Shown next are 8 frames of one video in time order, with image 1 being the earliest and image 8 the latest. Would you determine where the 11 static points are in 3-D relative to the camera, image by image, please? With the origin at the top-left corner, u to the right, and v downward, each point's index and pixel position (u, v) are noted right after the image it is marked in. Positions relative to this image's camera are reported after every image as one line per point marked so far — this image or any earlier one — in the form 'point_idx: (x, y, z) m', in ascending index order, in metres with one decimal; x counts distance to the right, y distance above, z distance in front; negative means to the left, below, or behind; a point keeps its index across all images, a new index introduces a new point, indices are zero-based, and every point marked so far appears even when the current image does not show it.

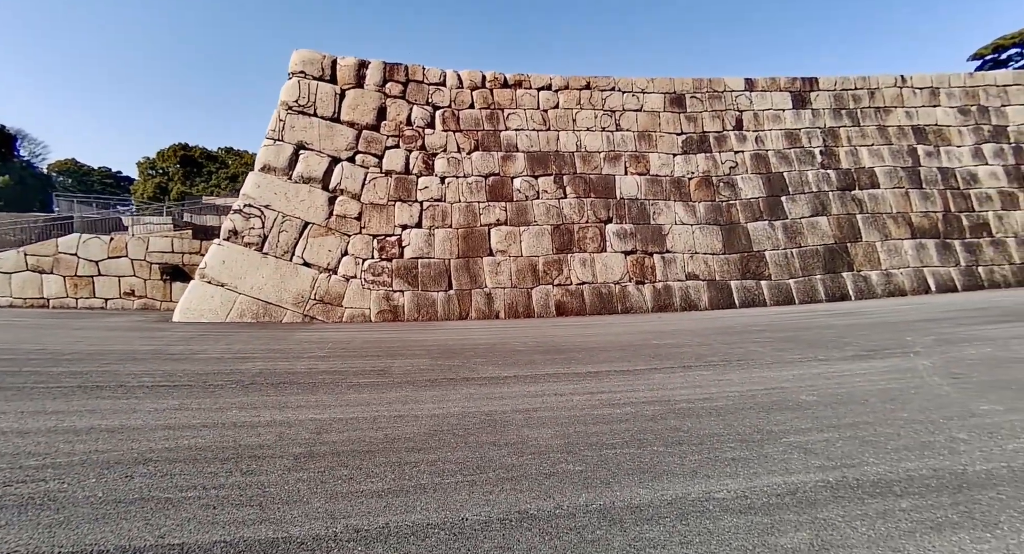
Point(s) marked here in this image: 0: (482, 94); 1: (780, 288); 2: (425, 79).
0: (-0.4, +2.6, +7.3) m
1: (+3.7, -0.1, +7.2) m
2: (-1.2, +2.7, +7.1) m
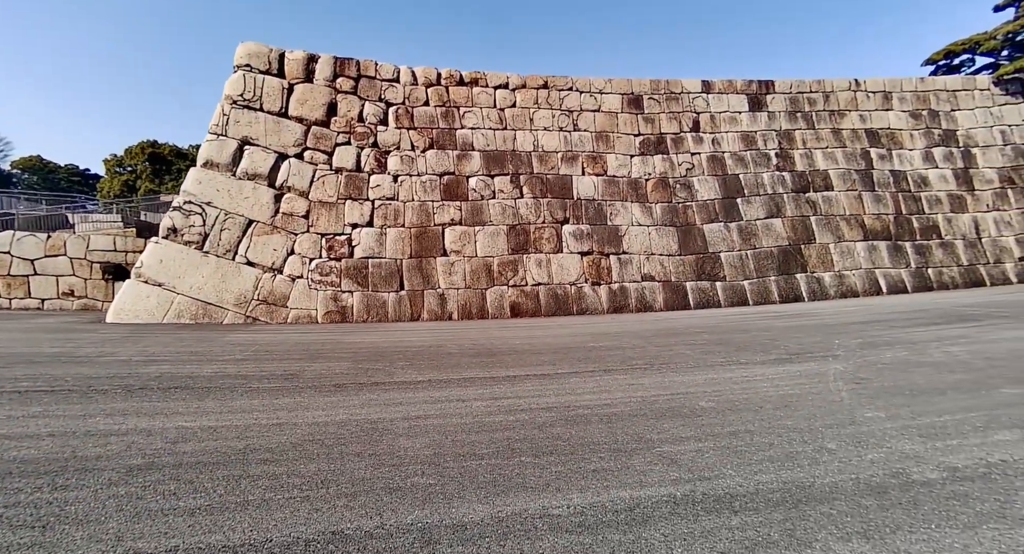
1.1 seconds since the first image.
0: (-1.0, +2.6, +7.2) m
1: (+3.1, -0.2, +7.3) m
2: (-1.8, +2.7, +7.0) m
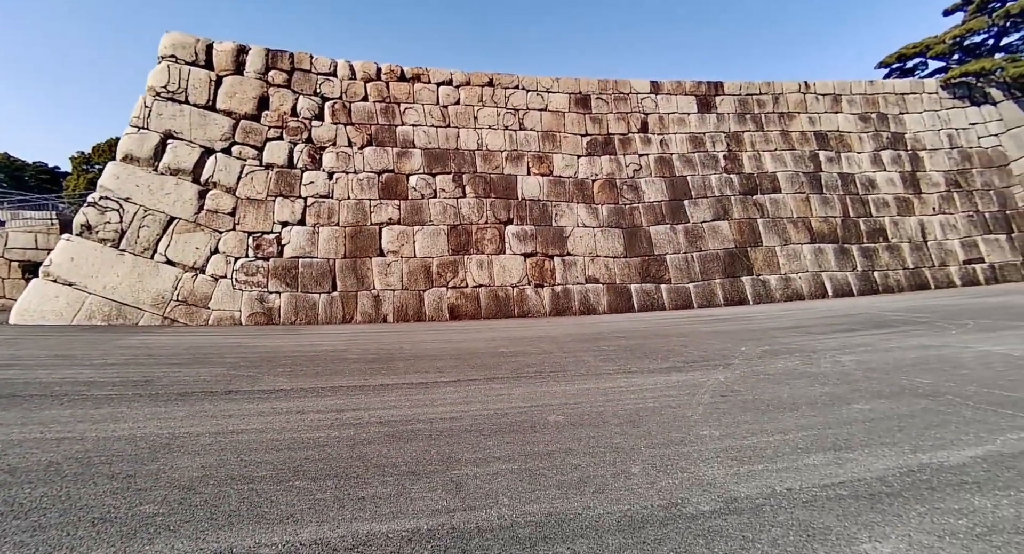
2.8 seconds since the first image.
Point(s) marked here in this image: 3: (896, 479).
0: (-1.8, +2.6, +7.1) m
1: (+2.3, -0.2, +7.2) m
2: (-2.6, +2.7, +6.8) m
3: (+1.1, -0.6, +1.5) m
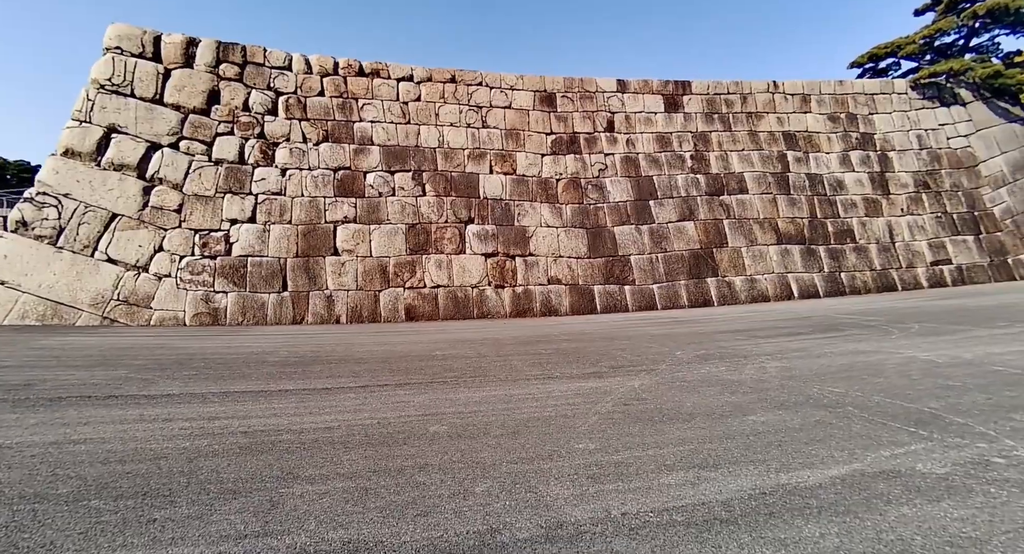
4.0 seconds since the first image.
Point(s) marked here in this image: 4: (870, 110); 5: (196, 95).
0: (-2.3, +2.6, +6.9) m
1: (+1.8, -0.2, +7.1) m
2: (-3.1, +2.7, +6.7) m
3: (+0.6, -0.6, +1.4) m
4: (+5.6, +2.6, +8.3) m
5: (-3.7, +2.2, +6.3) m
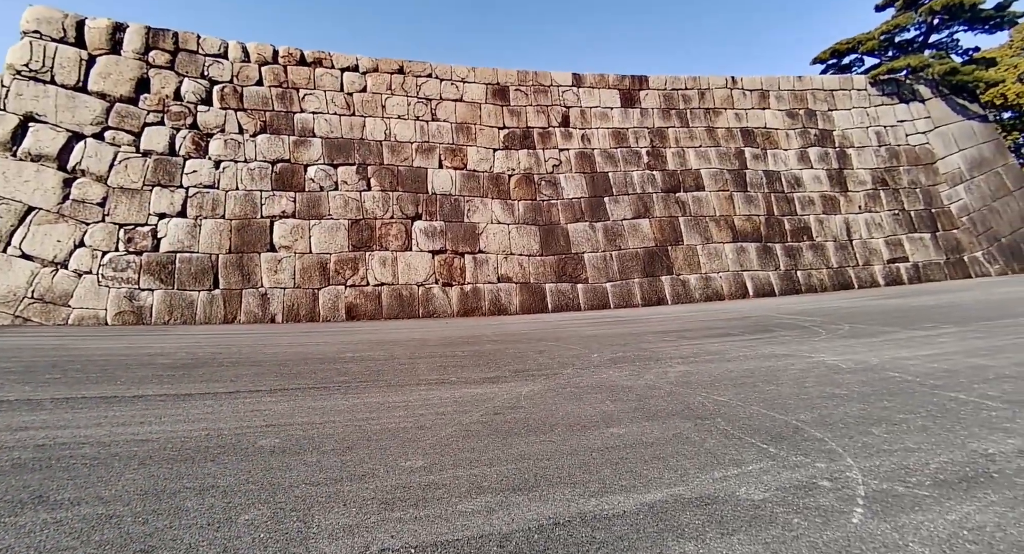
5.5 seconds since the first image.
0: (-3.0, +2.6, +6.7) m
1: (+1.1, -0.2, +6.9) m
2: (-3.8, +2.7, +6.4) m
3: (0.0, -0.6, +1.2) m
4: (+4.9, +2.7, +8.2) m
5: (-4.4, +2.2, +6.0) m
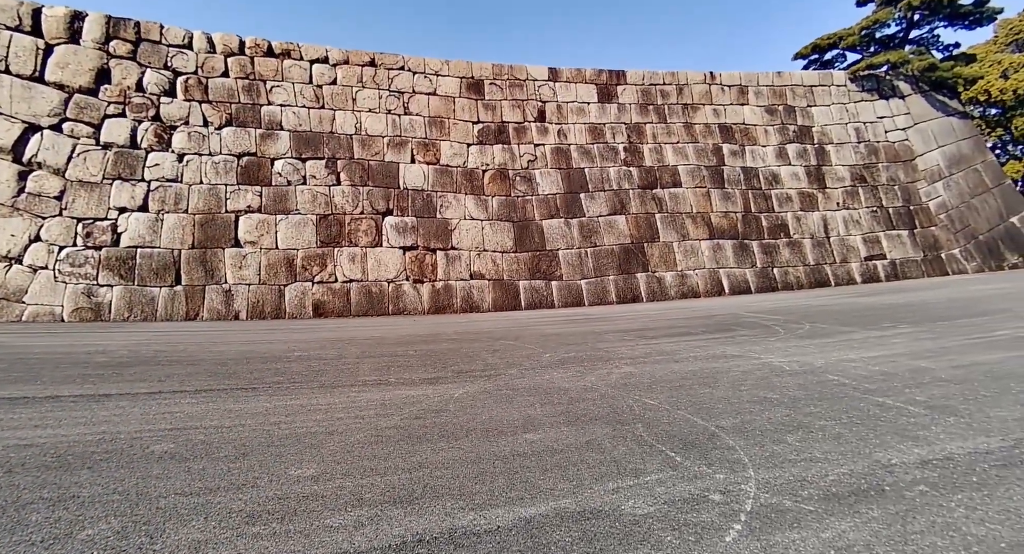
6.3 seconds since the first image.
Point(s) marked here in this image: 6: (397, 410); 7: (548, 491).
0: (-3.3, +2.6, +6.6) m
1: (+0.7, -0.2, +6.8) m
2: (-4.1, +2.8, +6.3) m
3: (-0.3, -0.6, +1.2) m
4: (+4.6, +2.7, +8.1) m
5: (-4.7, +2.2, +5.9) m
6: (-0.5, -0.6, +2.3) m
7: (+0.1, -0.6, +1.4) m
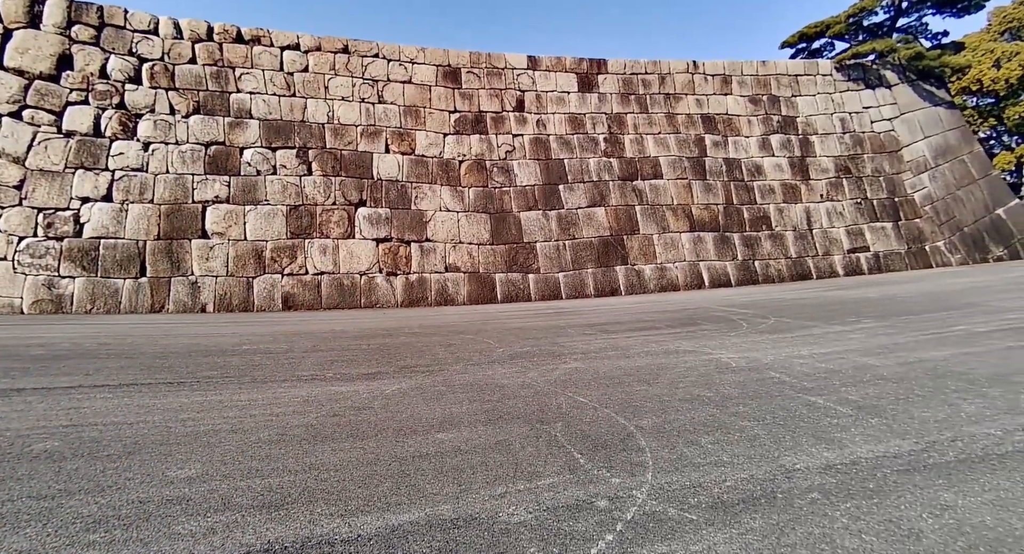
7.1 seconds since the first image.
0: (-3.6, +2.7, +6.4) m
1: (+0.4, -0.1, +6.7) m
2: (-4.4, +2.9, +6.1) m
3: (-0.6, -0.6, +1.0) m
4: (+4.3, +2.8, +8.0) m
5: (-5.0, +2.3, +5.7) m
6: (-0.8, -0.5, +2.2) m
7: (-0.2, -0.5, +1.3) m
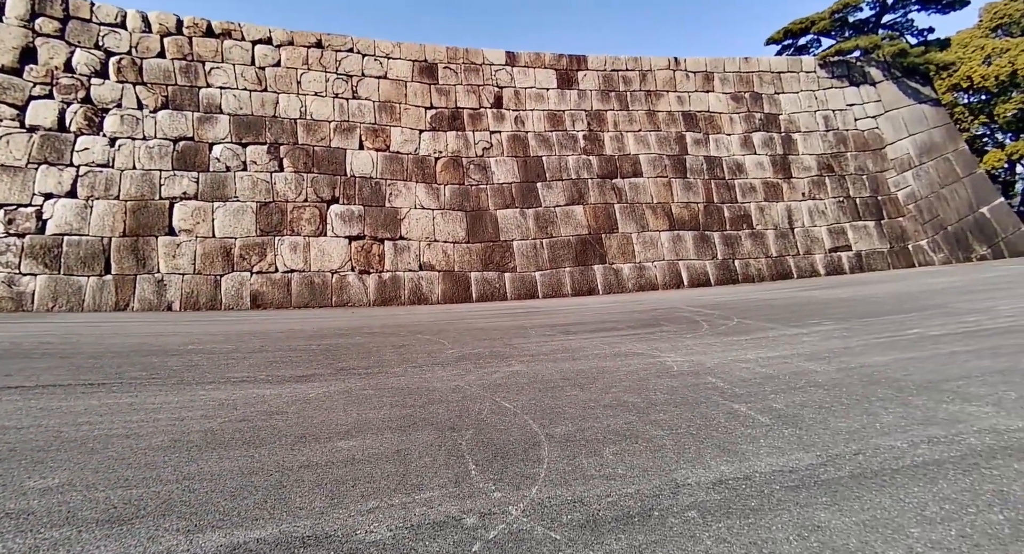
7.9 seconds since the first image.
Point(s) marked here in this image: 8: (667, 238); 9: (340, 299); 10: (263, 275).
0: (-3.9, +2.8, +6.3) m
1: (+0.1, -0.1, +6.6) m
2: (-4.7, +2.9, +6.0) m
3: (-0.9, -0.6, +0.9) m
4: (+4.0, +2.8, +7.9) m
5: (-5.3, +2.4, +5.6) m
6: (-1.1, -0.5, +2.1) m
7: (-0.5, -0.5, +1.2) m
8: (+2.1, +0.5, +7.0) m
9: (-2.0, -0.2, +6.1) m
10: (-2.8, 0.0, +6.0) m
